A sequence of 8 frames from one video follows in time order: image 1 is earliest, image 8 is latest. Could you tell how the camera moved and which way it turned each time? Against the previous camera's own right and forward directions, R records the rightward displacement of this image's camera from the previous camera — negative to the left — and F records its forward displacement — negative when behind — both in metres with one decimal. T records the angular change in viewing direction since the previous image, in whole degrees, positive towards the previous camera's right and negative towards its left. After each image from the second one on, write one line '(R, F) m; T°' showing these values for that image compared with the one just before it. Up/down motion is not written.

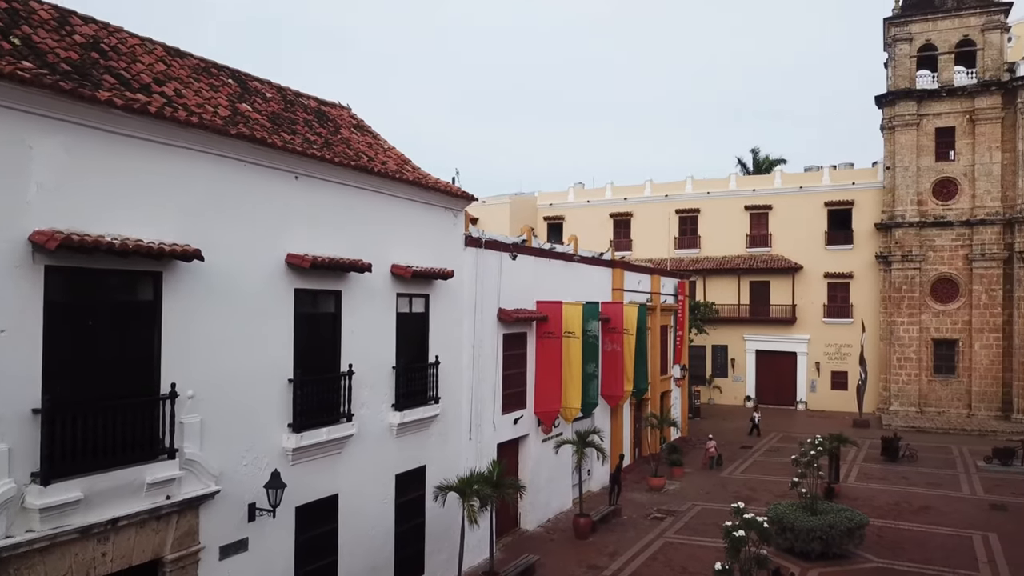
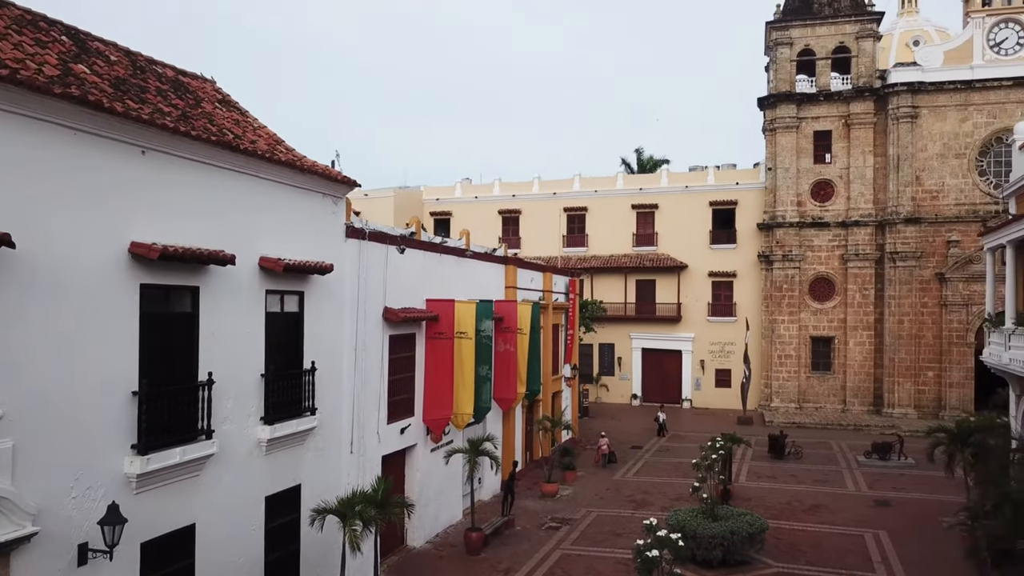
(-0.1, +1.2) m; +8°
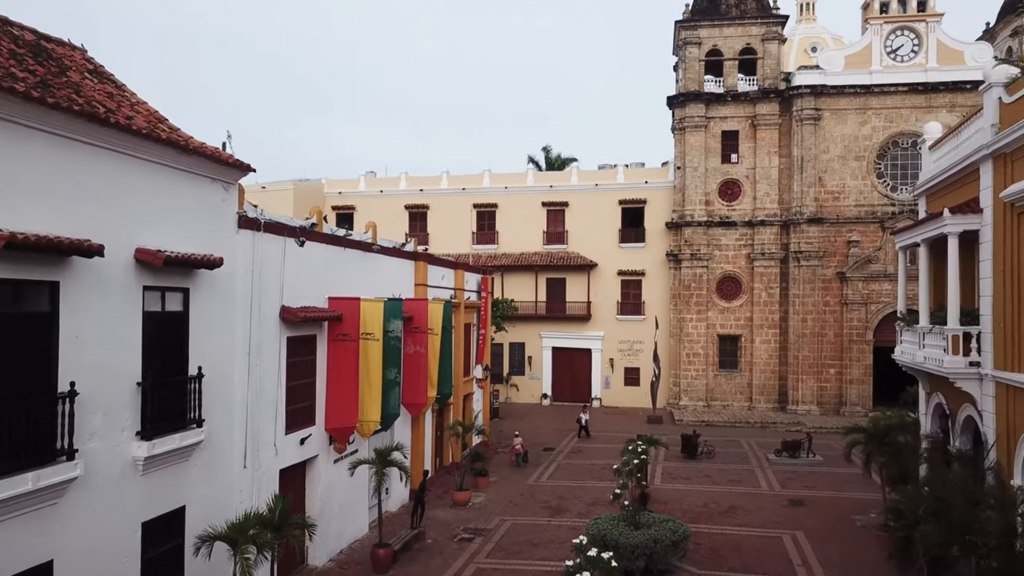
(-0.1, +1.0) m; +7°
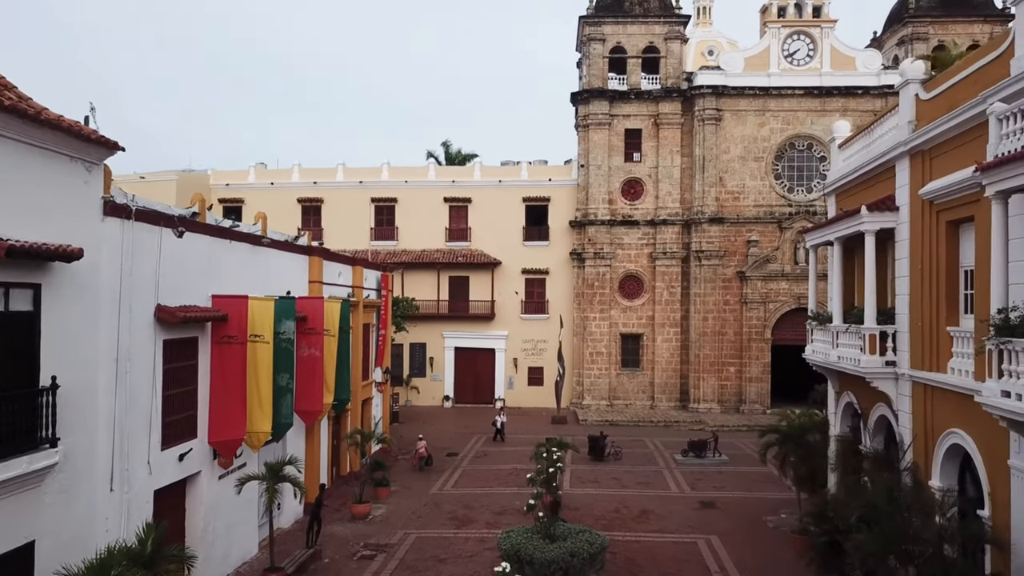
(-0.2, +1.0) m; +7°
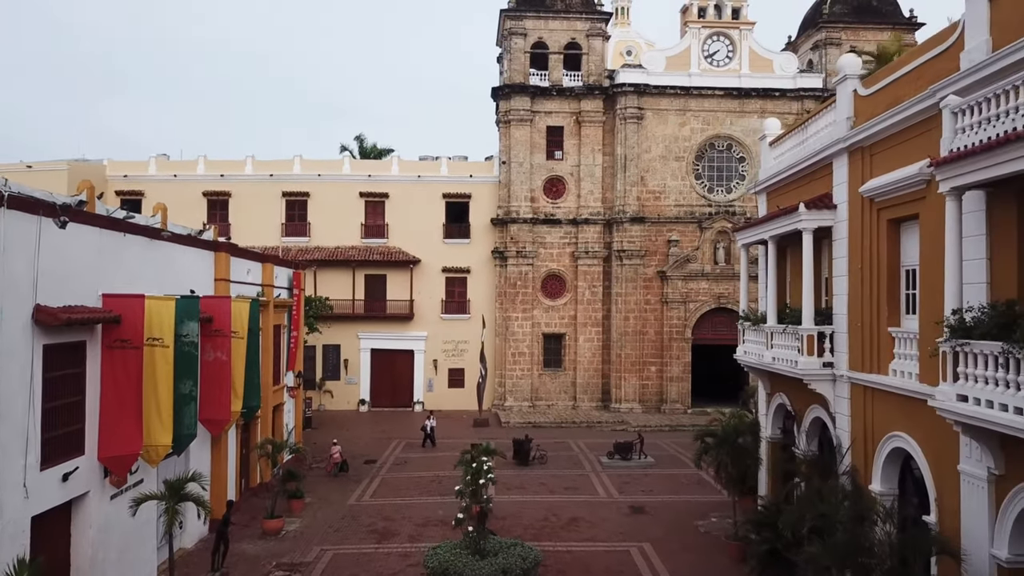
(-0.2, +0.9) m; +6°
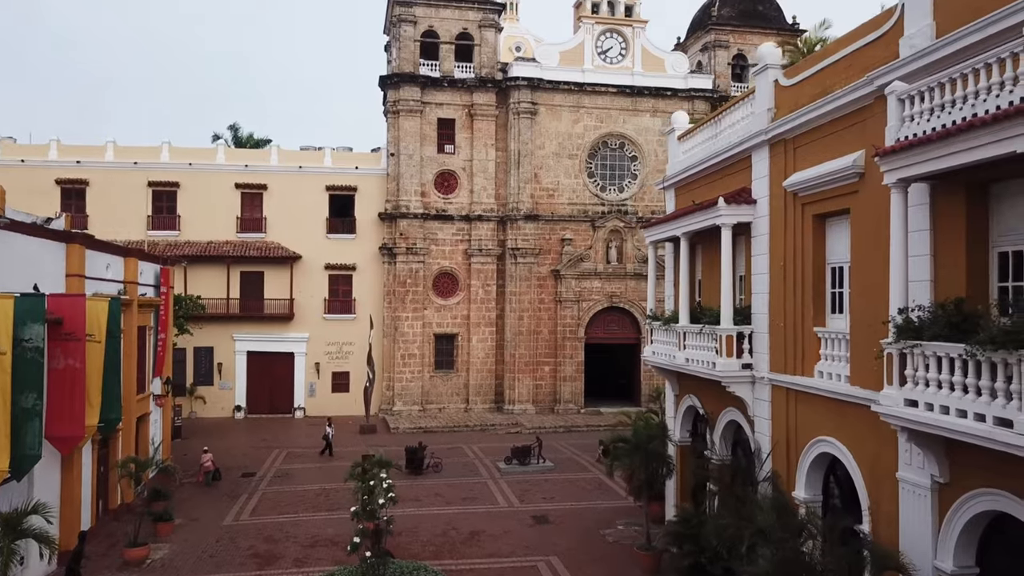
(-0.3, +1.2) m; +8°
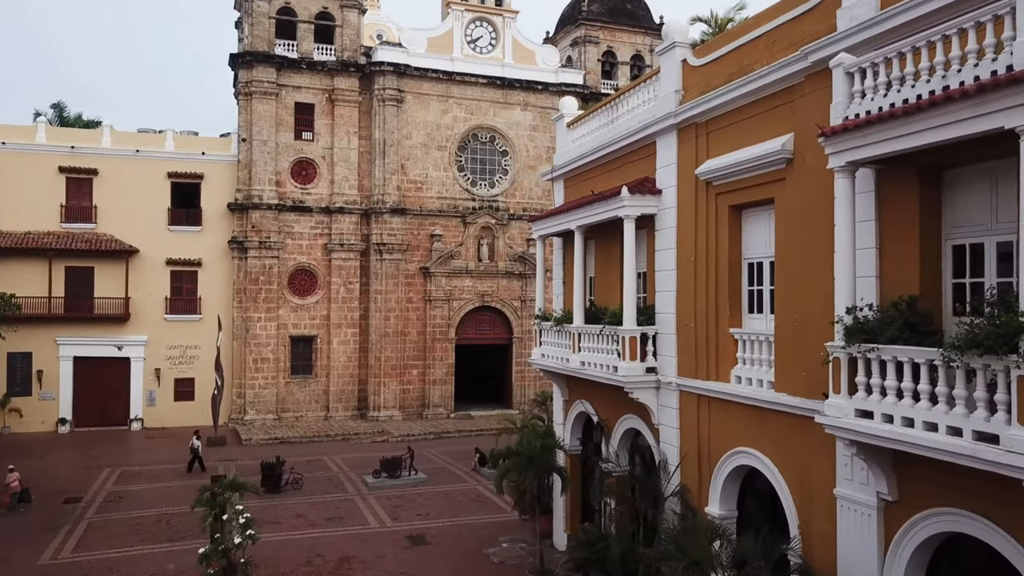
(-0.3, +1.5) m; +10°
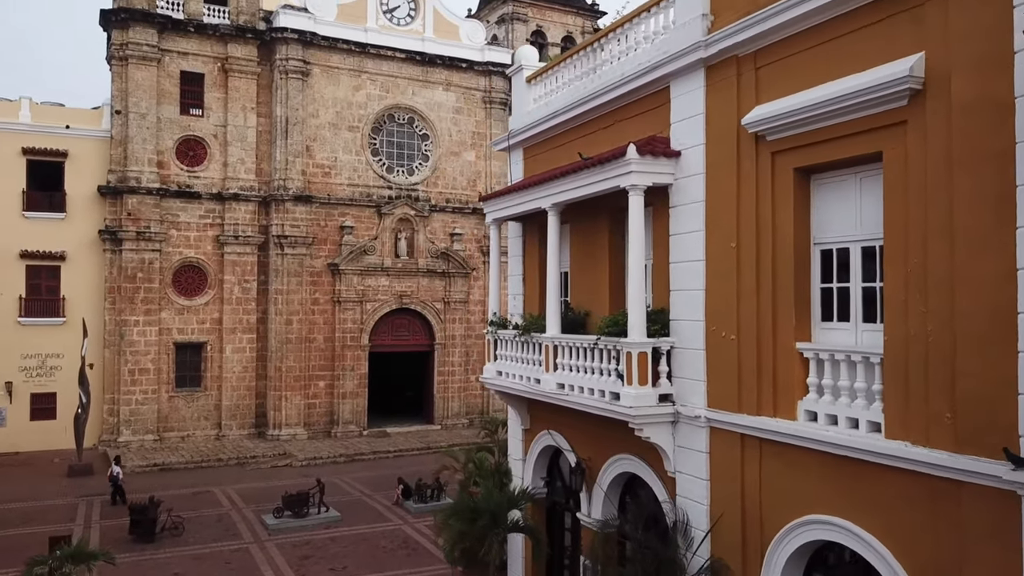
(-0.6, +3.3) m; +7°
